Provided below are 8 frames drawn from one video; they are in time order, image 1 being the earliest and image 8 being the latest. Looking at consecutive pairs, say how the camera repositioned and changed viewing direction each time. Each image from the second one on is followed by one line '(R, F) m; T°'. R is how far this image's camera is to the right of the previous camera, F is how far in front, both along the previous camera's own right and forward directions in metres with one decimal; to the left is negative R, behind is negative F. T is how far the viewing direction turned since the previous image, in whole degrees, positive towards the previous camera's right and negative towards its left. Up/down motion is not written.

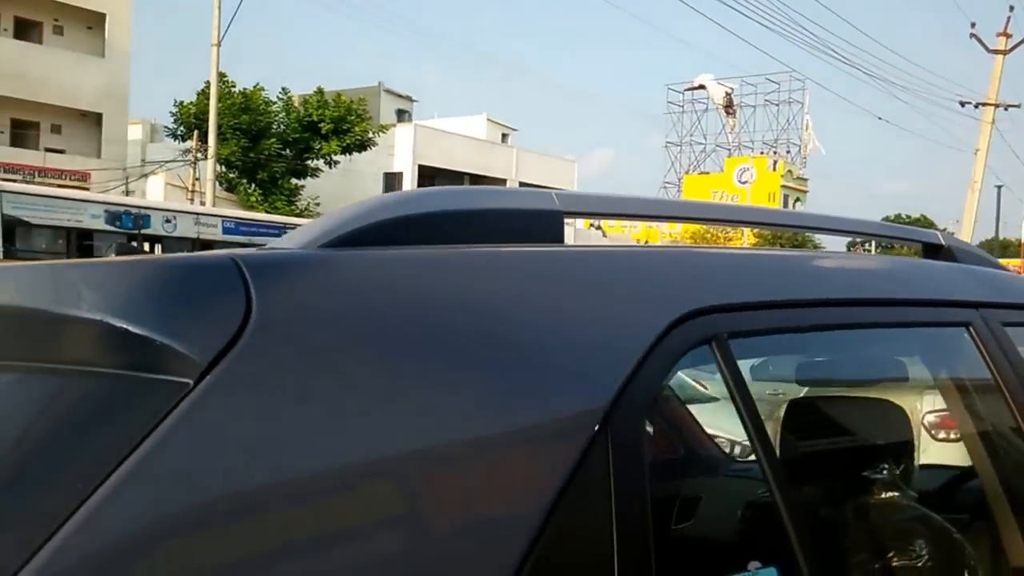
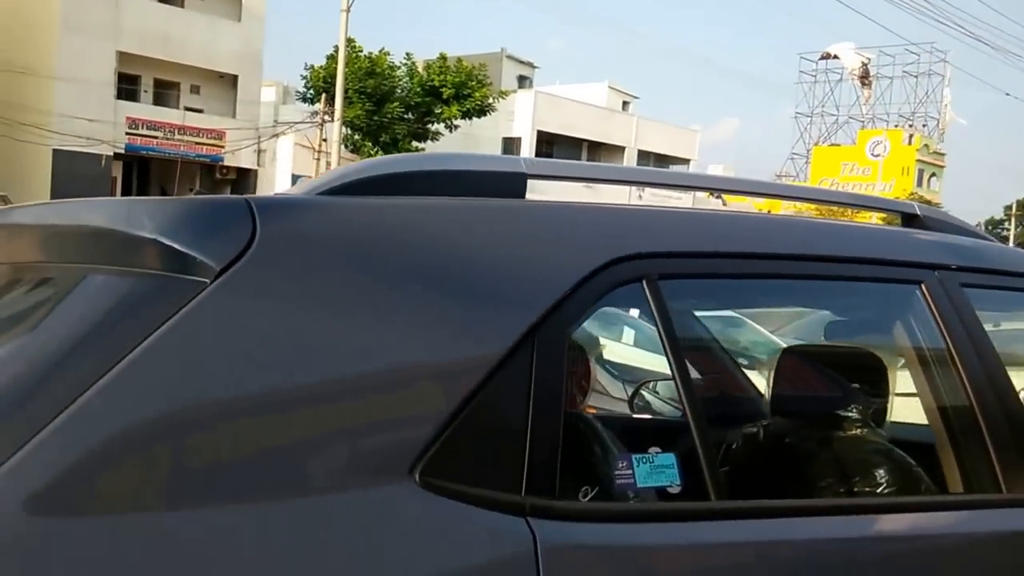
(+0.2, -0.3) m; -7°
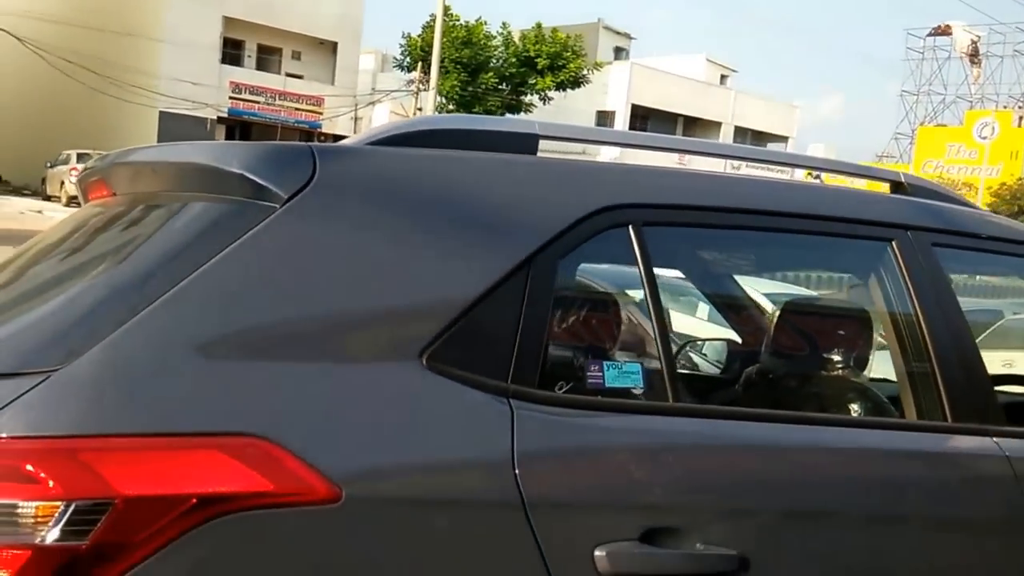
(+0.2, -0.3) m; -5°
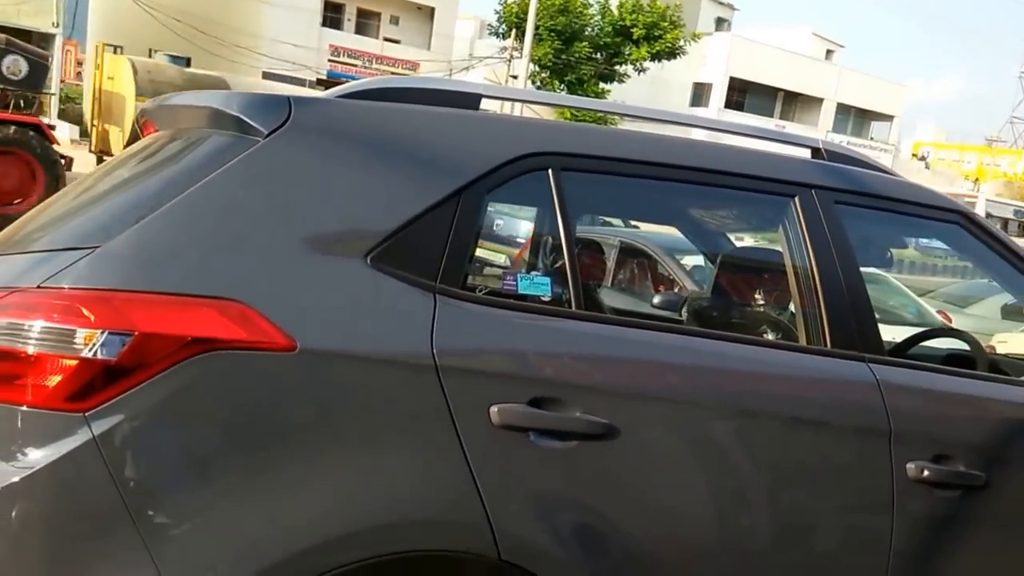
(+0.3, -0.5) m; -5°
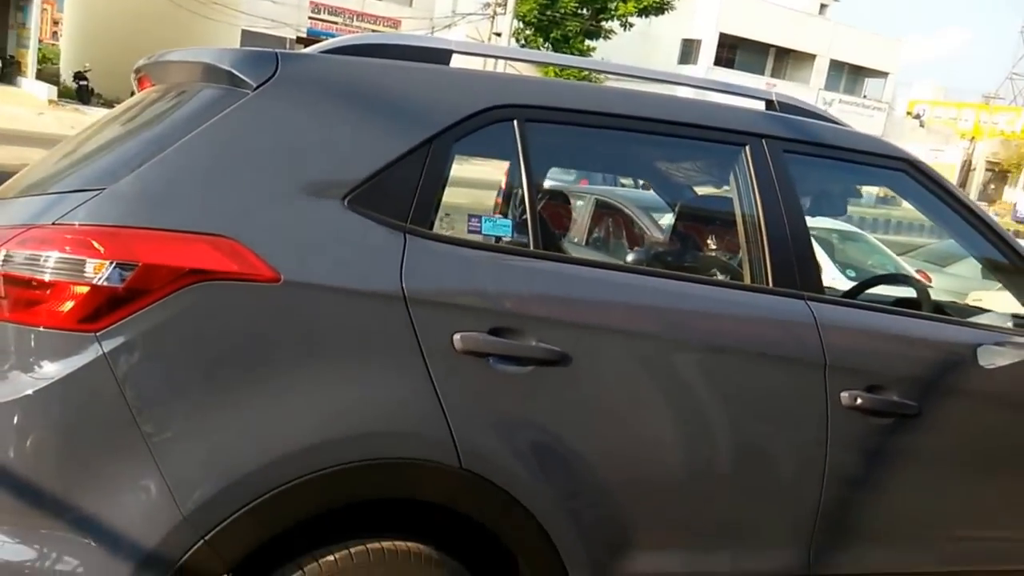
(+0.1, -0.2) m; +1°
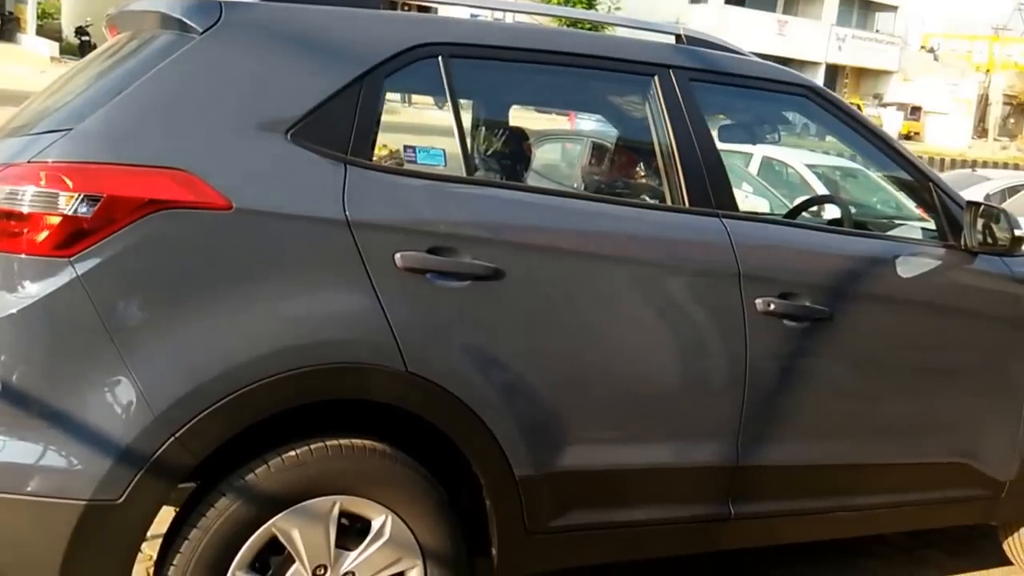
(+0.2, -0.3) m; 0°
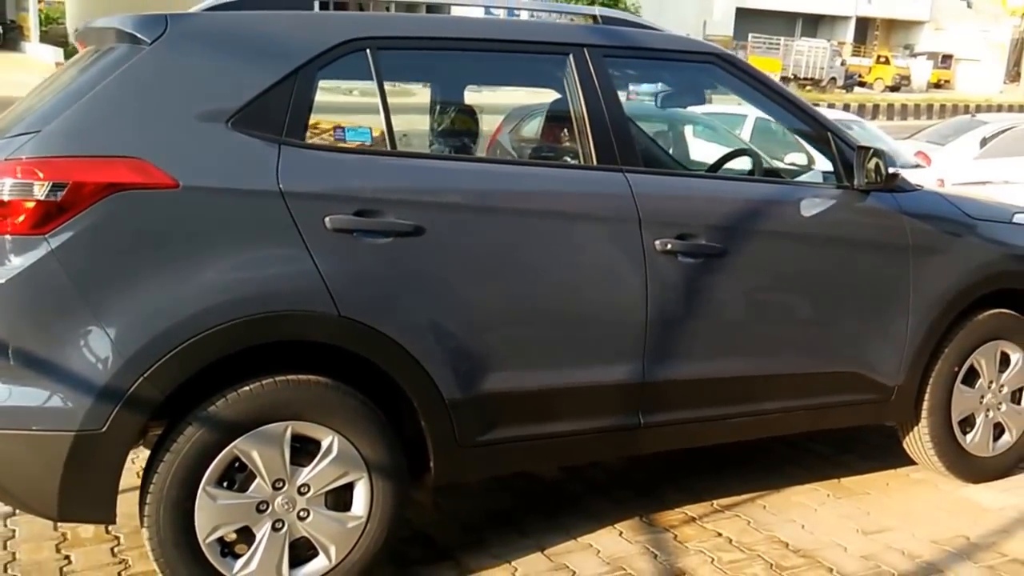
(+0.4, -0.4) m; -2°
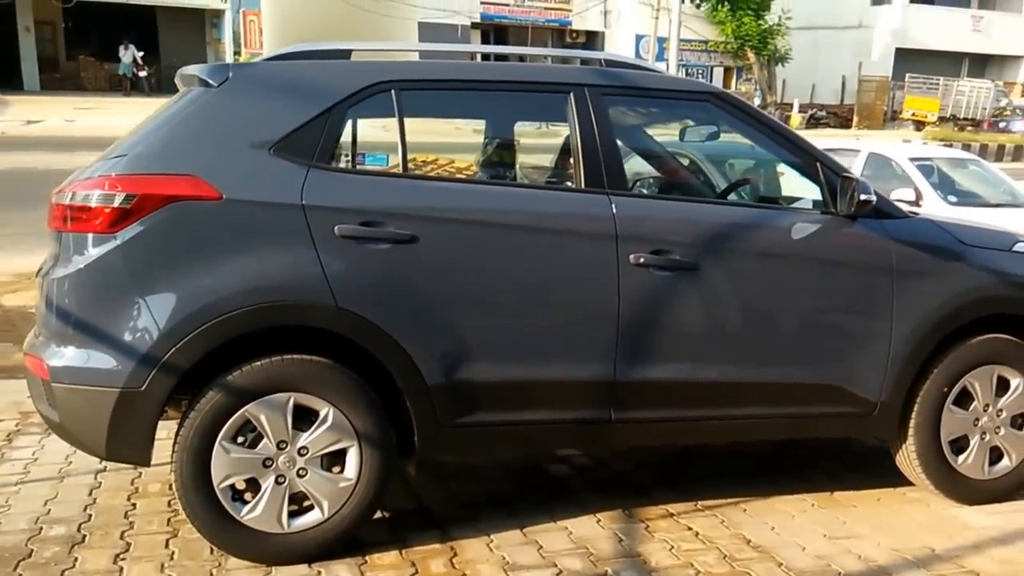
(+0.7, -0.4) m; -10°
